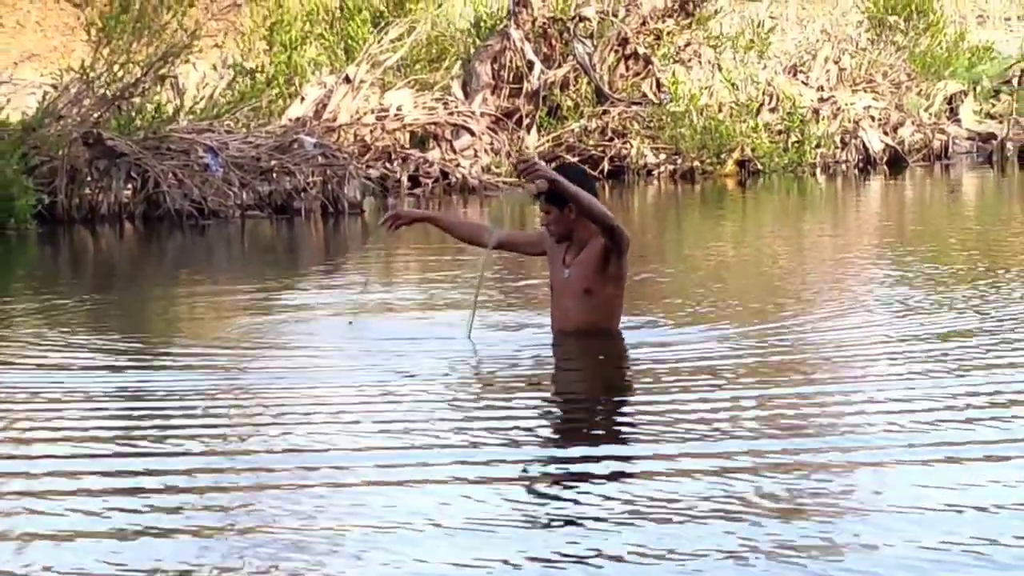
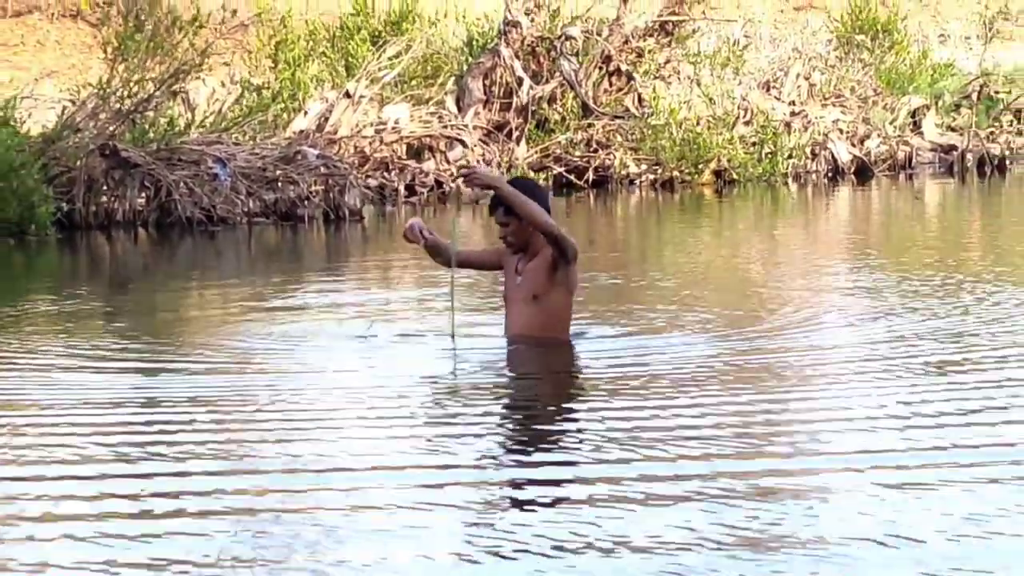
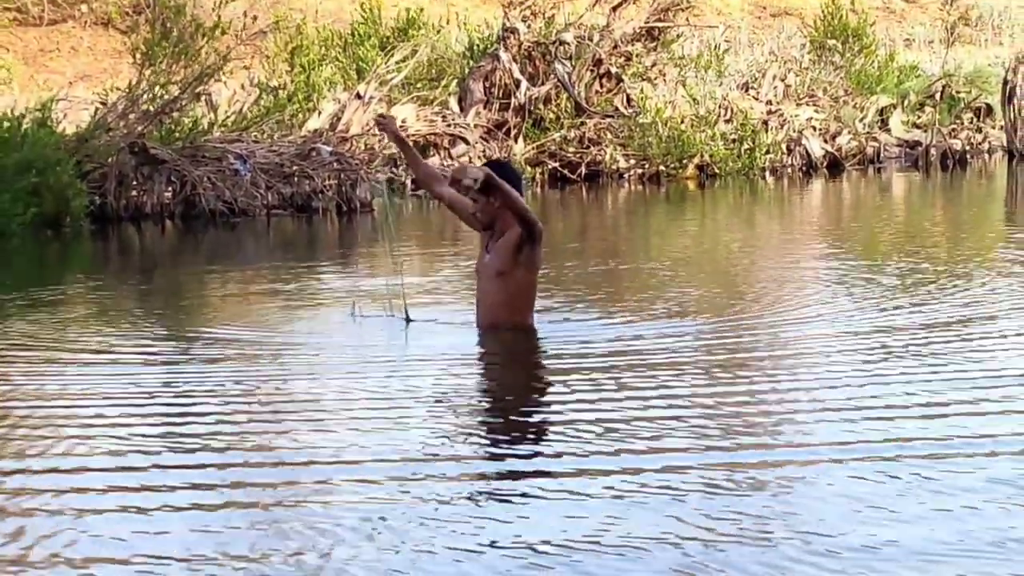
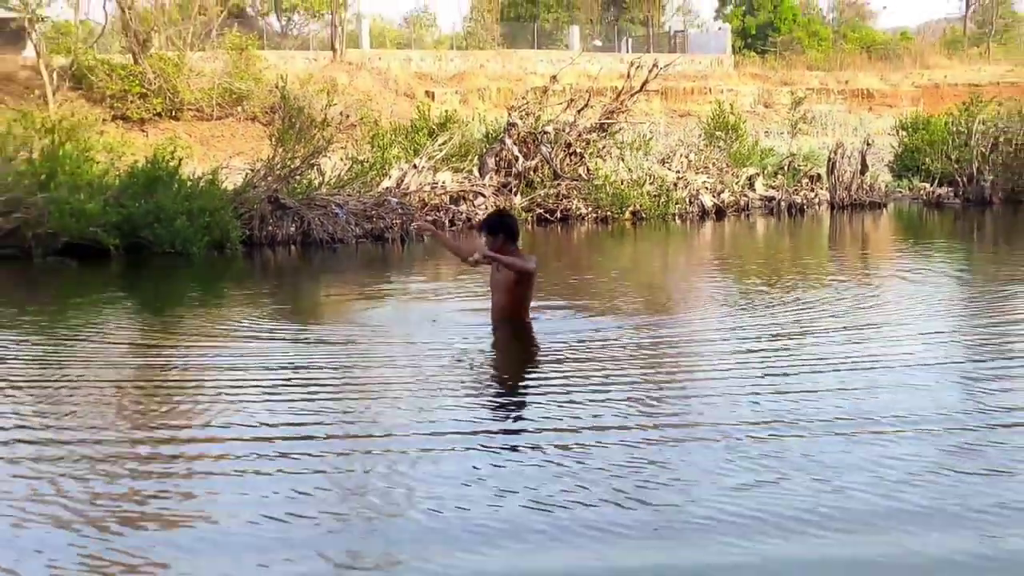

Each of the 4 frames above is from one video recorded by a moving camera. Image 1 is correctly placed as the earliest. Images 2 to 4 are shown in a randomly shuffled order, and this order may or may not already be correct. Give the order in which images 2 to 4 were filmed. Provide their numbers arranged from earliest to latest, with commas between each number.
2, 3, 4
